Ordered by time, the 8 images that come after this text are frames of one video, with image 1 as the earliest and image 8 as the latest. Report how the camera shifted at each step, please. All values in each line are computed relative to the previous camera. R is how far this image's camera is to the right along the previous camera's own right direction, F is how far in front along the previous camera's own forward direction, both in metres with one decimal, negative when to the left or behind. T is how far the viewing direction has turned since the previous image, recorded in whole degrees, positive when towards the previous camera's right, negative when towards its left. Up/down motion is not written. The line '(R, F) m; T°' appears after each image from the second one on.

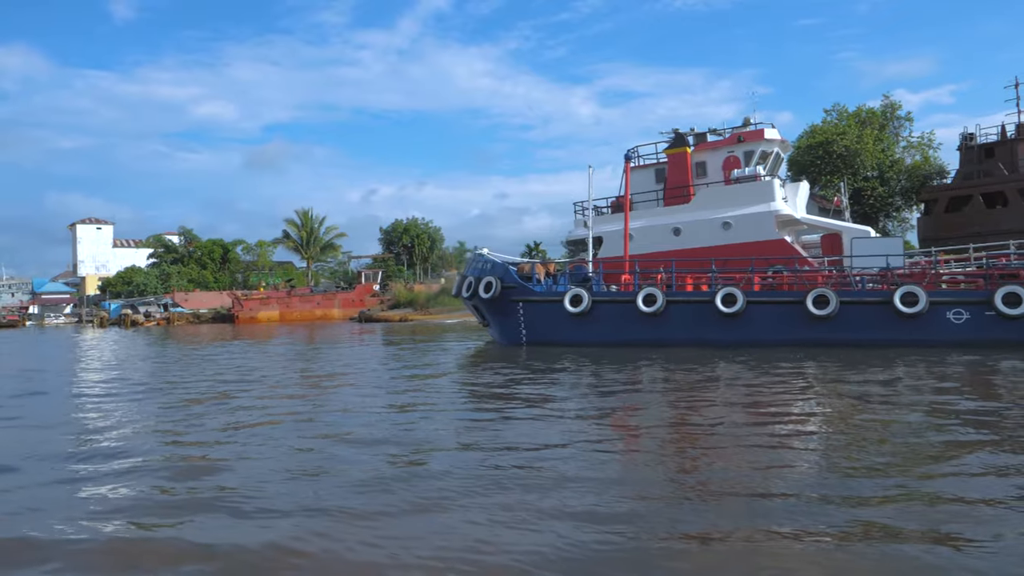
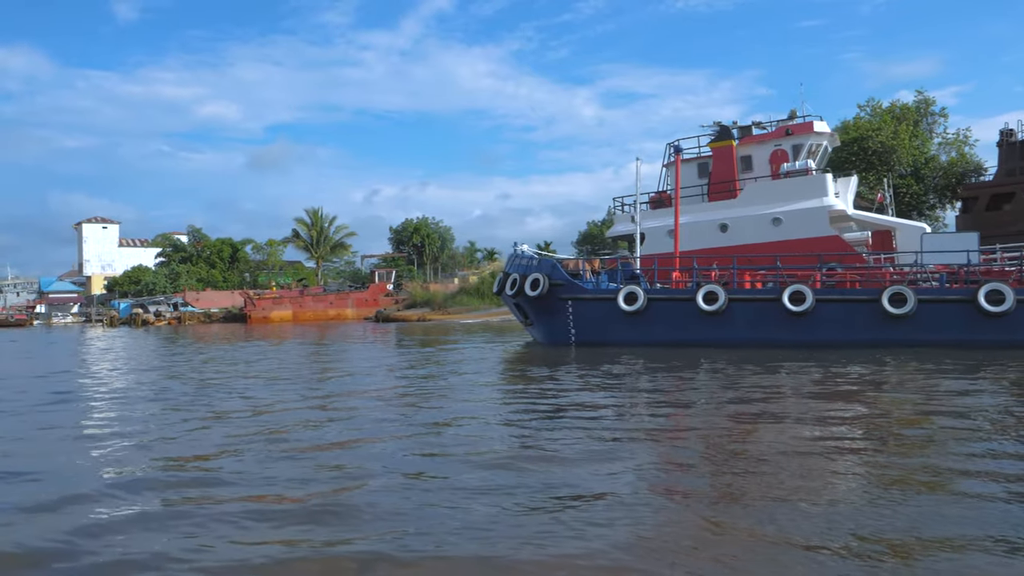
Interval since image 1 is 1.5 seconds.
(-1.1, +0.6) m; 0°
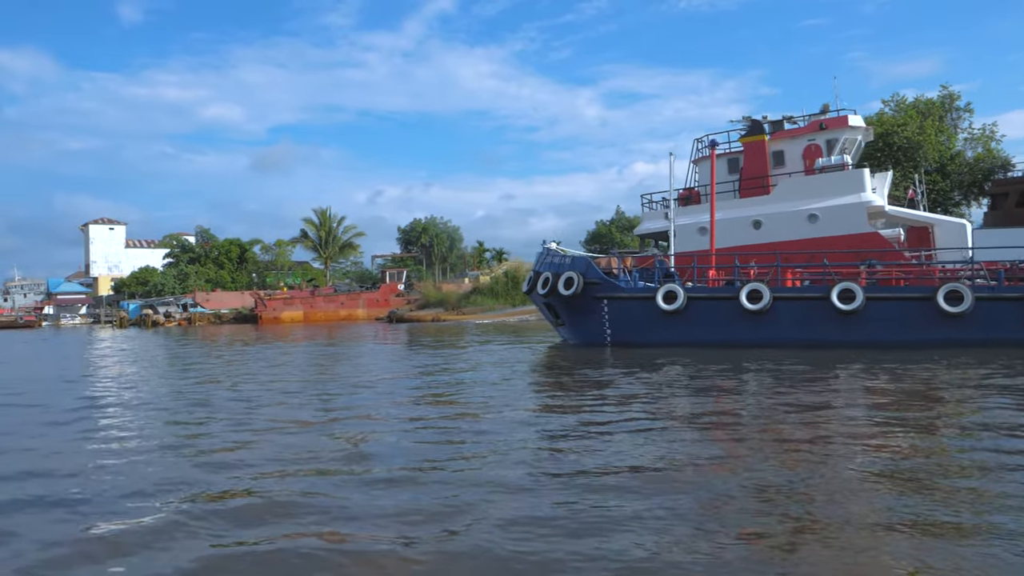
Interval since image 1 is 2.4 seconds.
(-0.7, +0.4) m; 0°
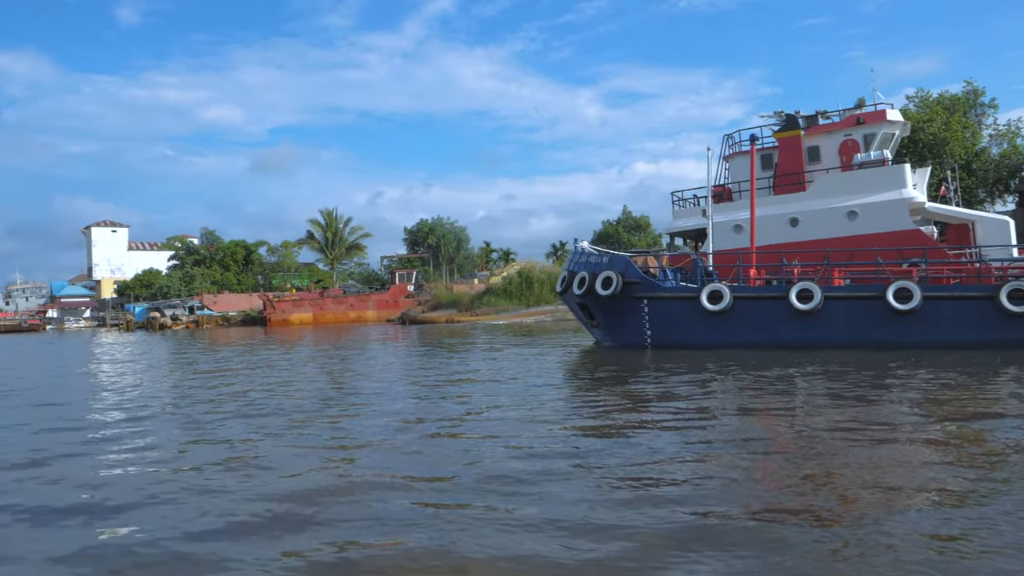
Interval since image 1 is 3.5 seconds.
(-0.8, +0.5) m; 0°
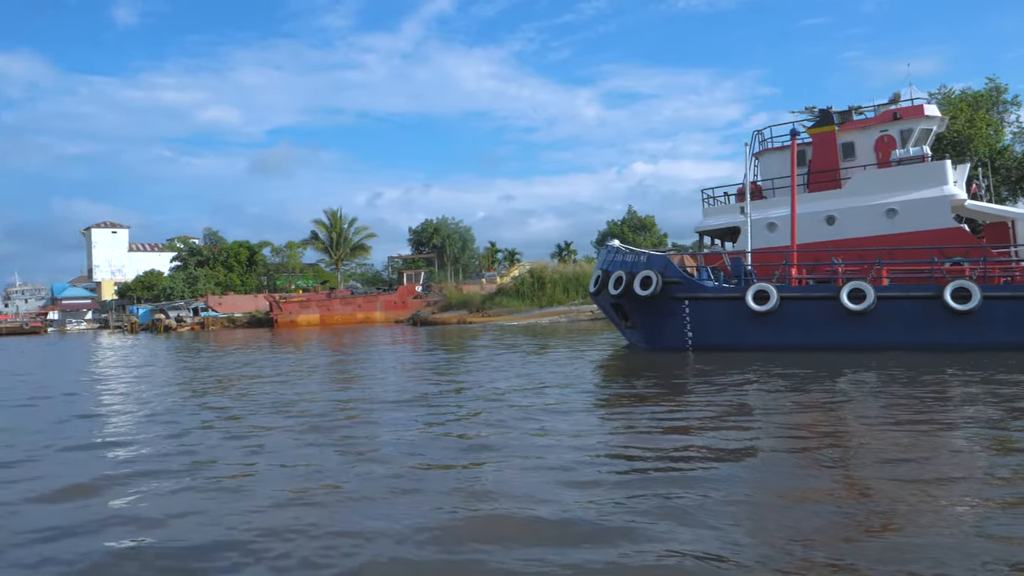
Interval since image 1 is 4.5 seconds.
(-0.8, +0.5) m; 0°
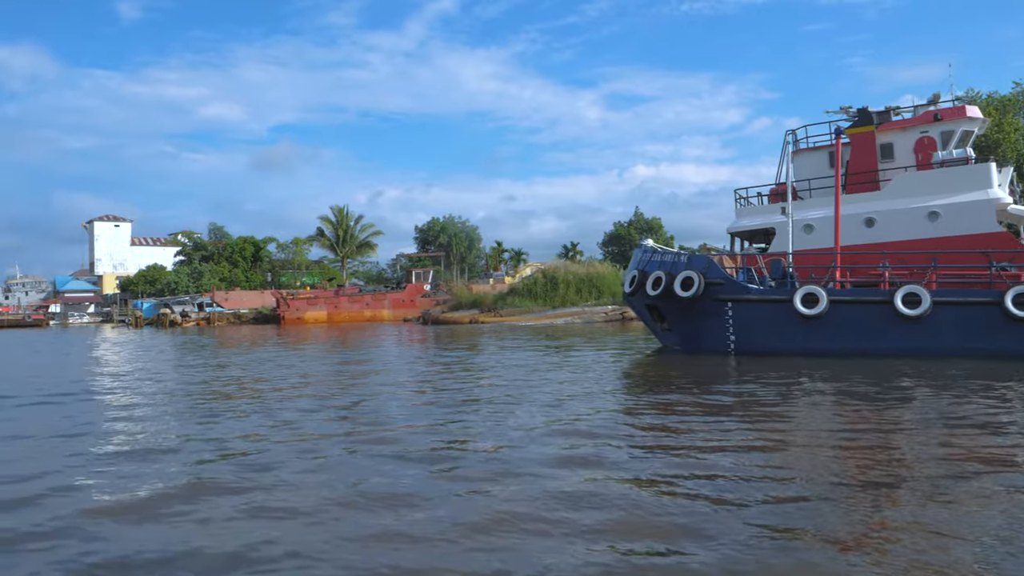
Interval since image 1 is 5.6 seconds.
(-0.8, +0.4) m; 0°
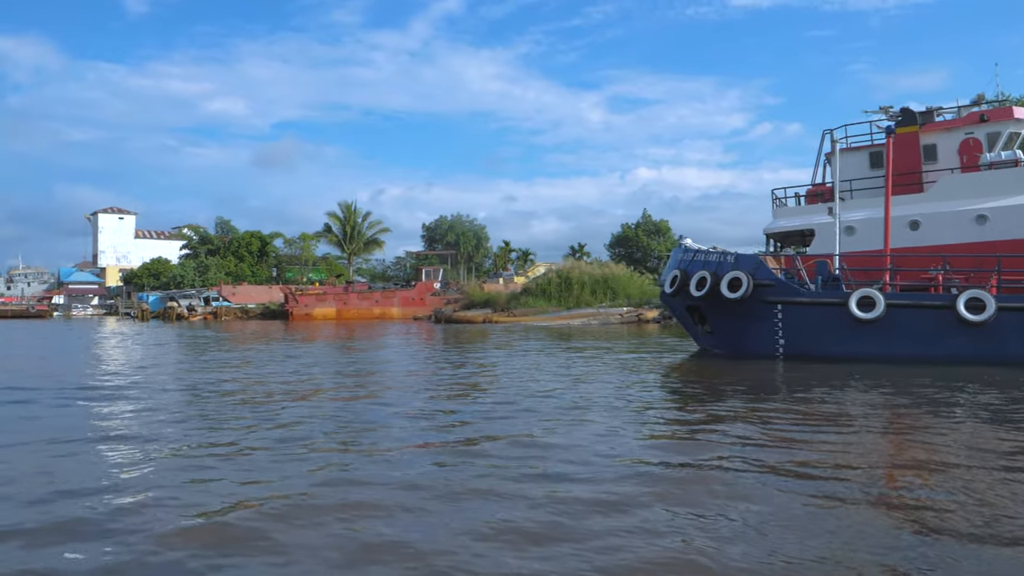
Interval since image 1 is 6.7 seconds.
(-0.8, +0.4) m; 0°
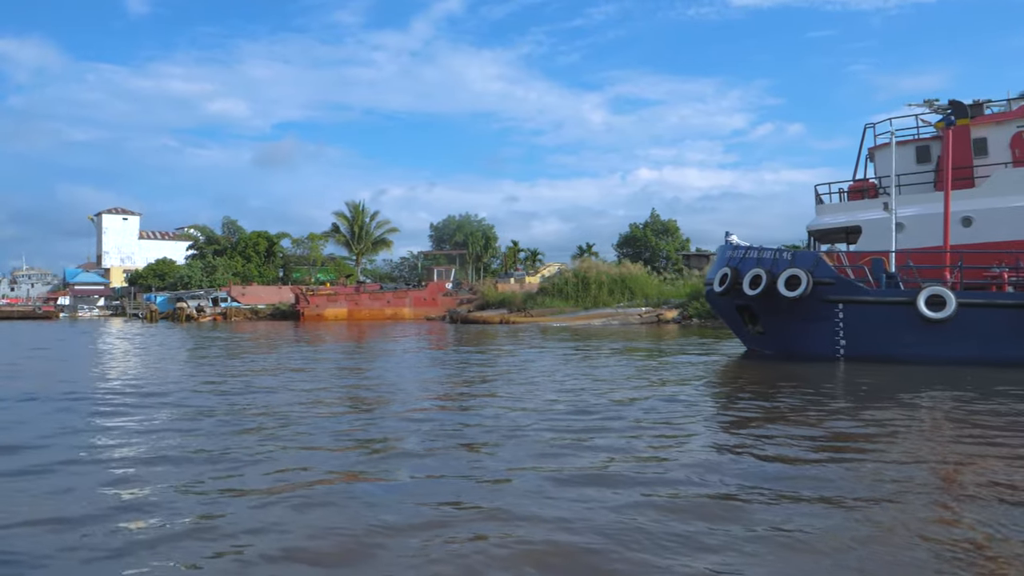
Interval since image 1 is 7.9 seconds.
(-0.9, +0.5) m; 0°
